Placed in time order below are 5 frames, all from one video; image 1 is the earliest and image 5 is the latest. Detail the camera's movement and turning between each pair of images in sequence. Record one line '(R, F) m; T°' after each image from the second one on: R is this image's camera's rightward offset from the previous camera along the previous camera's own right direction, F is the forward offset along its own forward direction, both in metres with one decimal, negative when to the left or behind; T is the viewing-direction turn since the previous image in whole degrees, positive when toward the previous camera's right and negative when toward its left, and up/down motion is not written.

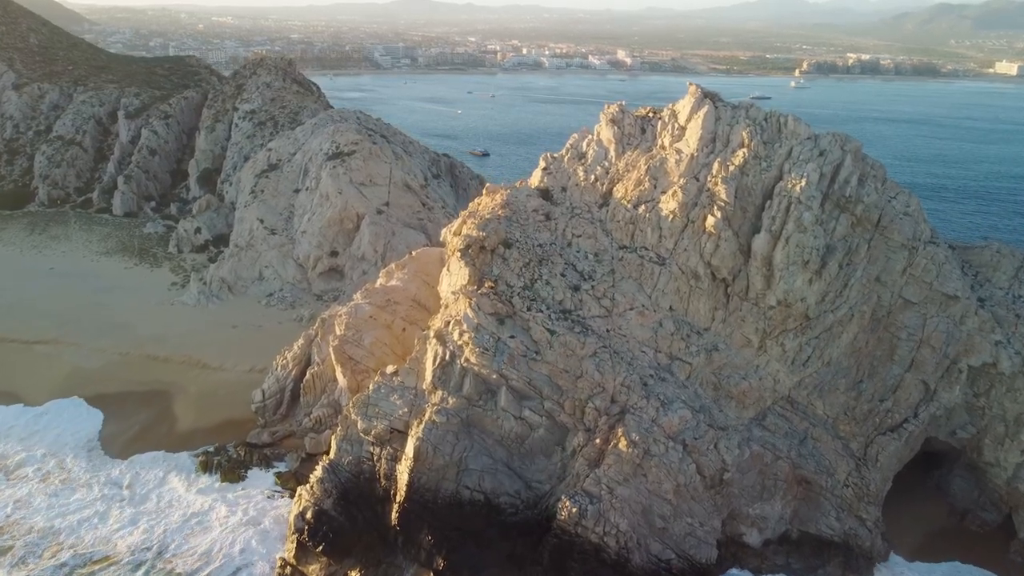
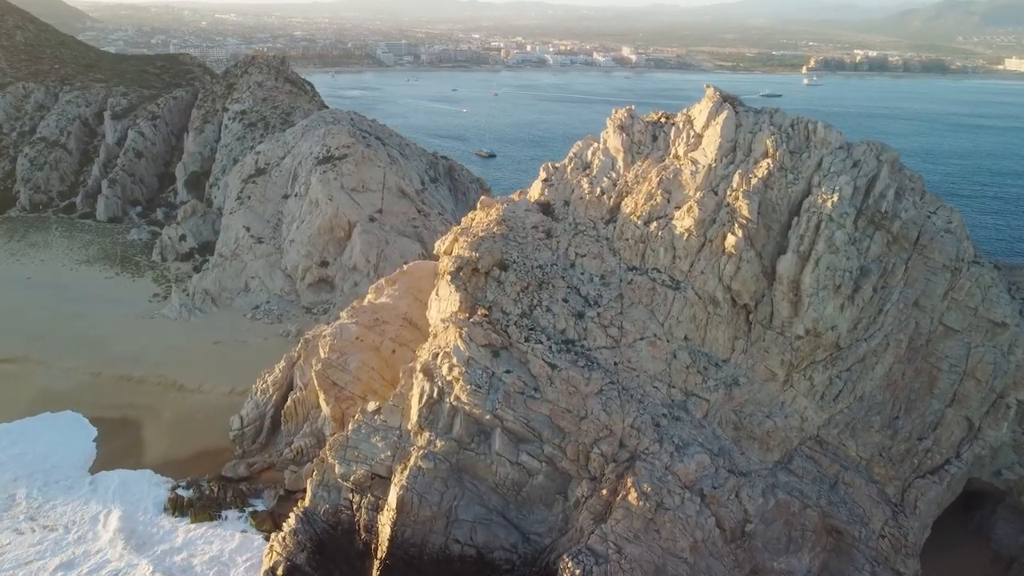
(+0.2, +2.2) m; 0°
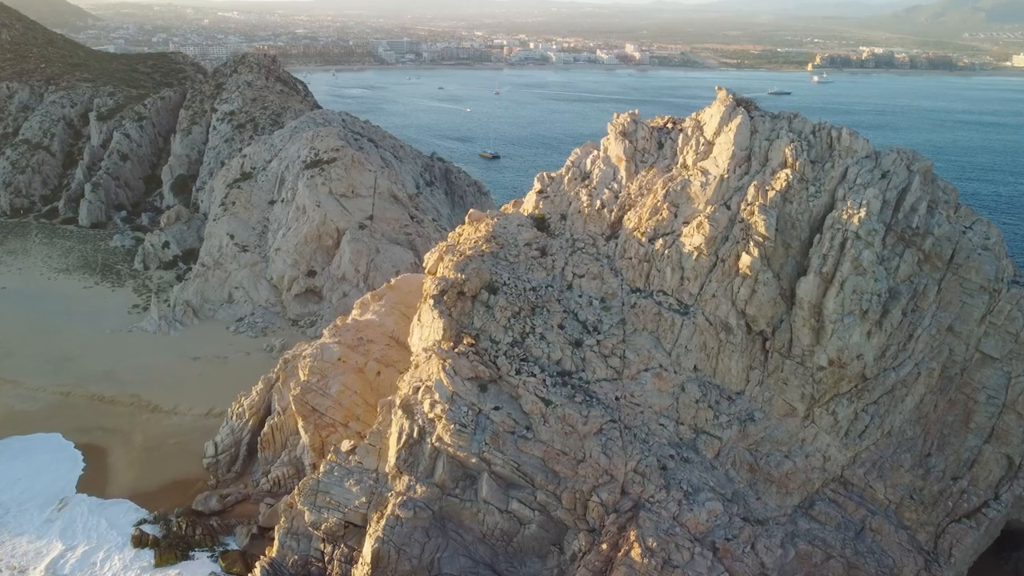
(+0.3, +1.9) m; 0°
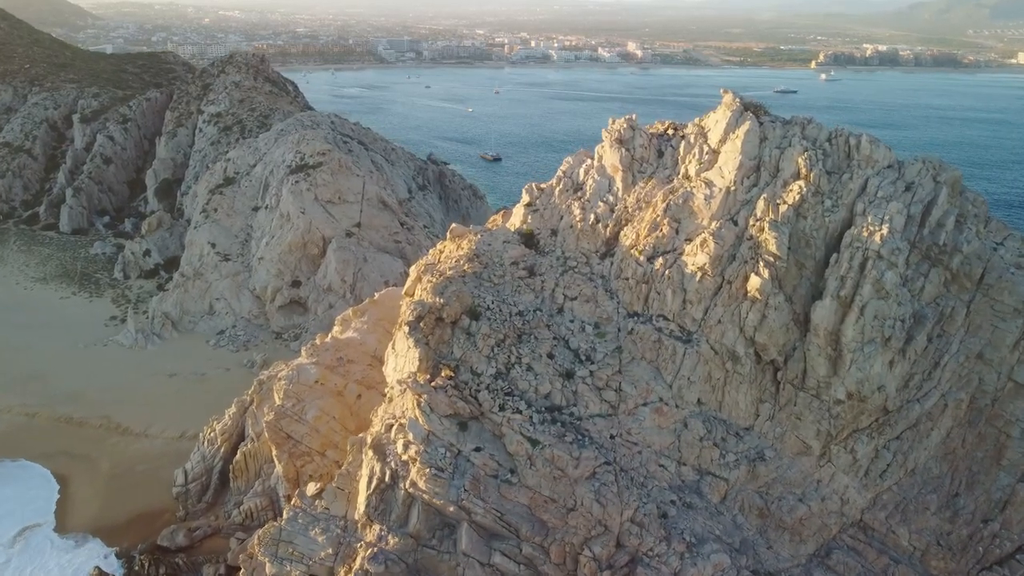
(+0.4, +1.7) m; 0°
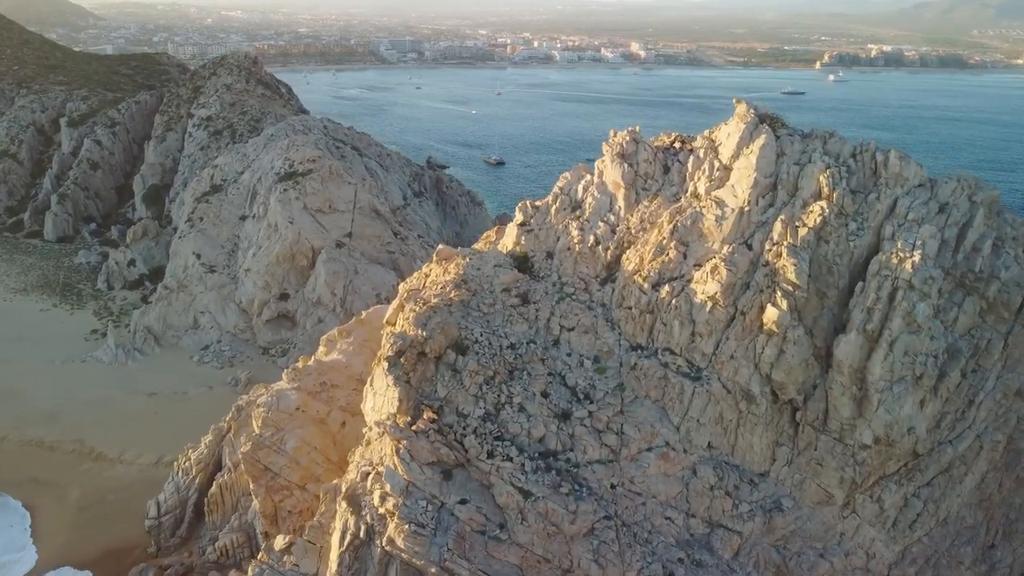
(+0.2, +1.5) m; 0°
